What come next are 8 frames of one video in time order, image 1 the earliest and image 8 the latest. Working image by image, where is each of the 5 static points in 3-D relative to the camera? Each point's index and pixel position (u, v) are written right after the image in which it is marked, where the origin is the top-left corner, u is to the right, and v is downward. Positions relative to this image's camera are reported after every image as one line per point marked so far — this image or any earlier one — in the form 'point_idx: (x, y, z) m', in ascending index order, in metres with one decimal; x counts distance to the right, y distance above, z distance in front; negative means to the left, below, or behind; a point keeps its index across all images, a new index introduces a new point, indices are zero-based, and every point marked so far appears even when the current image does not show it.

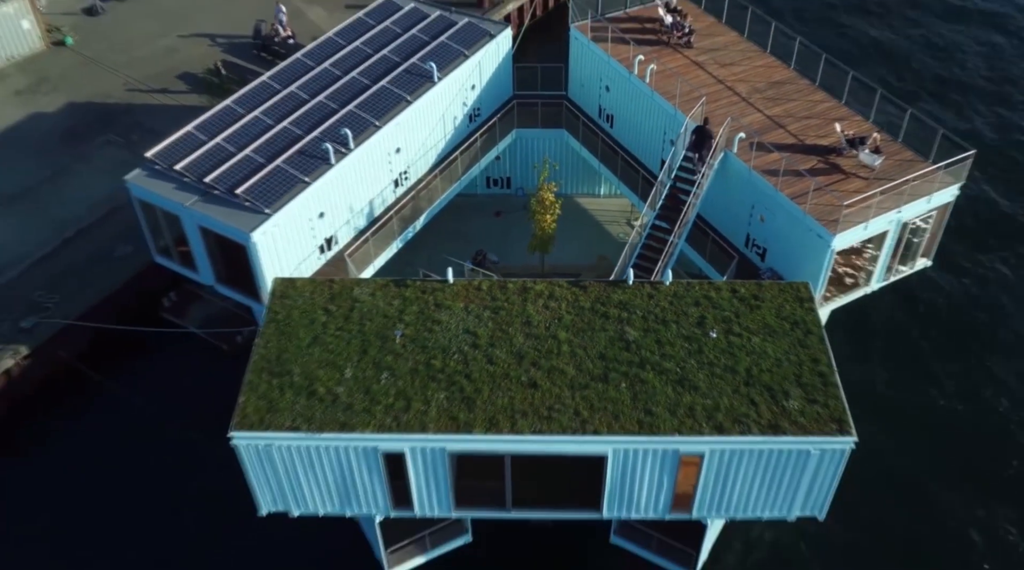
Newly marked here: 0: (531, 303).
0: (+0.3, -0.2, +15.6) m
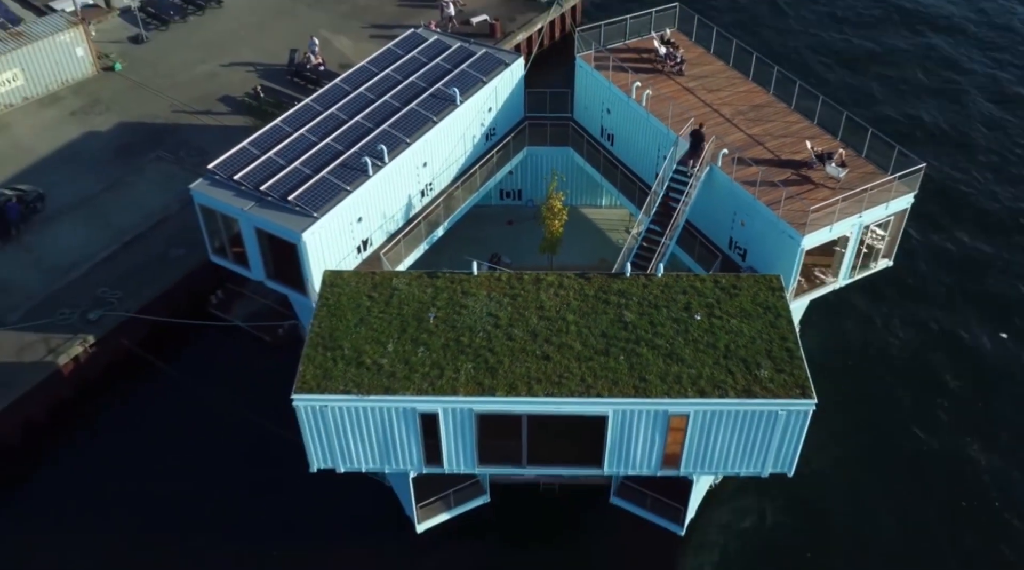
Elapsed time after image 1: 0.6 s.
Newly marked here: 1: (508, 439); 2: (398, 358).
0: (+0.6, 0.0, +18.3) m
1: (-0.1, -2.9, +16.9) m
2: (-2.2, -1.3, +17.0) m
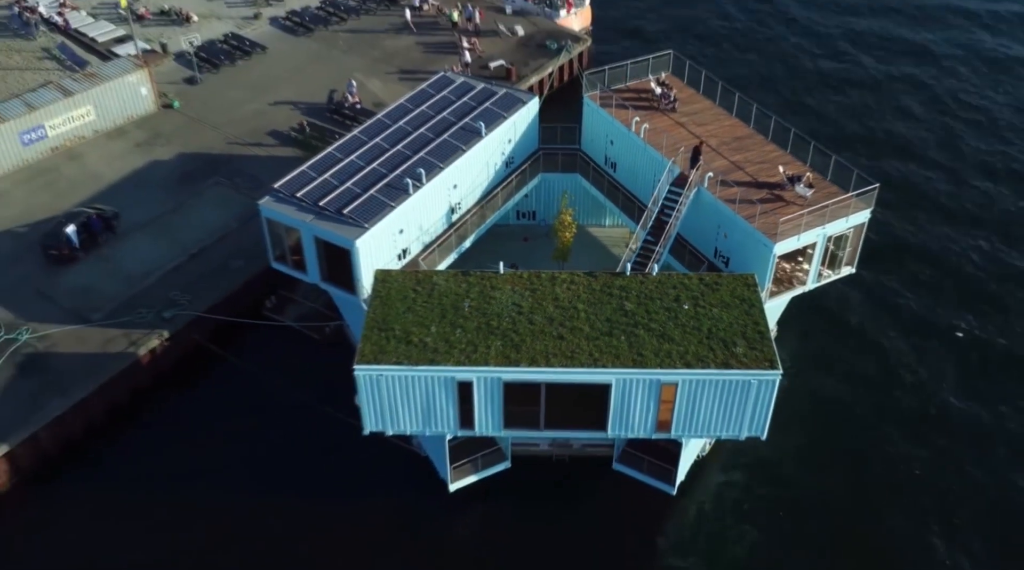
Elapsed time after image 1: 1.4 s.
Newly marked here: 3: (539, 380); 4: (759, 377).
0: (+1.1, 0.0, +22.1) m
1: (+0.4, -2.7, +20.6) m
2: (-1.7, -1.2, +20.7) m
3: (+0.6, -2.1, +19.9) m
4: (+5.4, -2.0, +19.6) m
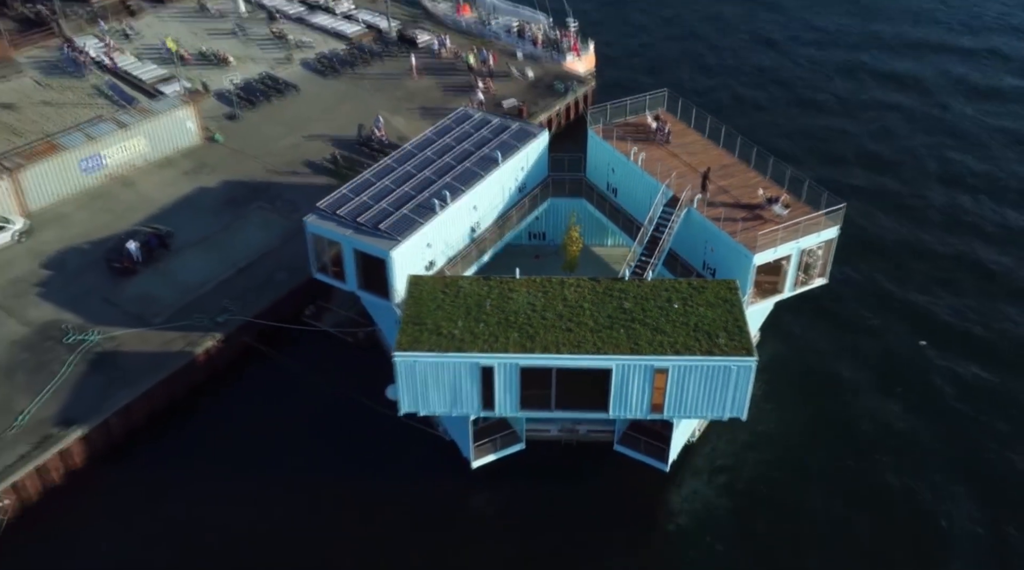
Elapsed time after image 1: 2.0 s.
0: (+1.5, 0.0, +25.7) m
1: (+0.8, -2.7, +24.1) m
2: (-1.3, -1.2, +24.3) m
3: (+1.0, -2.1, +23.4) m
4: (+5.8, -2.0, +23.1) m
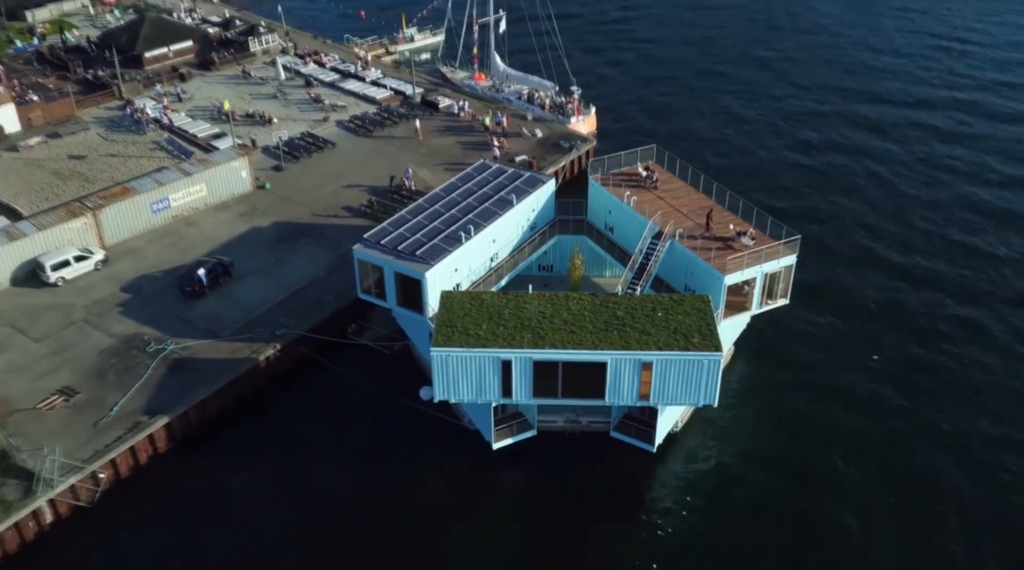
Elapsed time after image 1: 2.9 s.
0: (+2.0, -0.5, +31.4) m
1: (+1.3, -3.1, +29.6) m
2: (-0.8, -1.5, +29.9) m
3: (+1.5, -2.4, +29.0) m
4: (+6.2, -2.3, +28.7) m
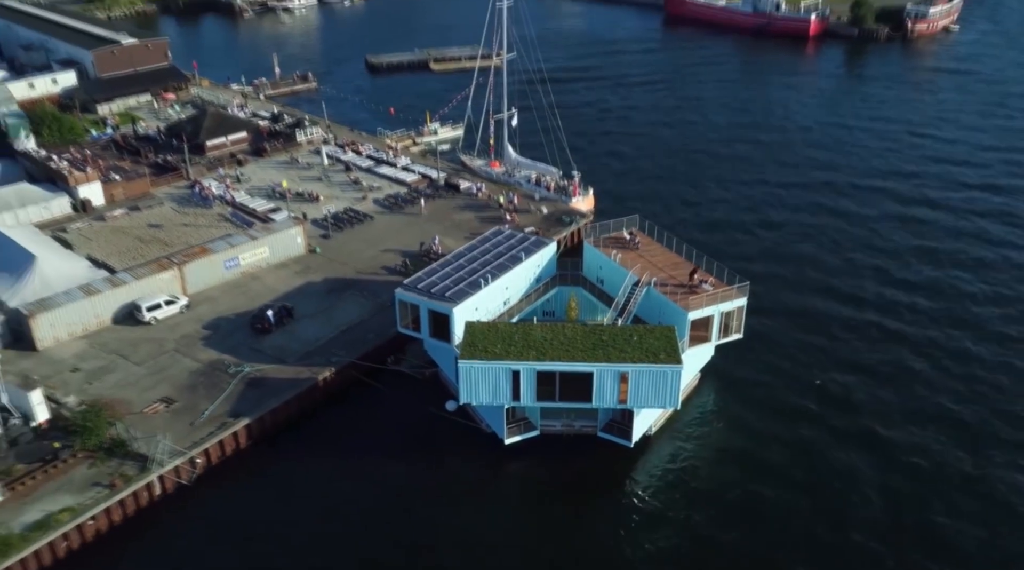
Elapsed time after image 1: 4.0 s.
0: (+2.4, -2.0, +40.4) m
1: (+1.6, -4.3, +38.4) m
2: (-0.4, -2.8, +38.9) m
3: (+1.8, -3.6, +37.9) m
4: (+6.6, -3.5, +37.5) m
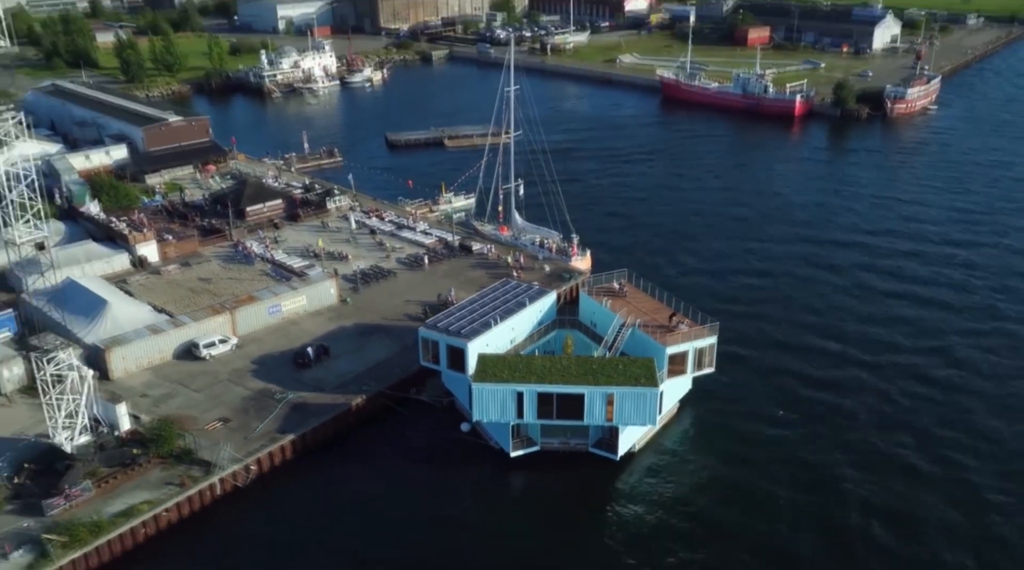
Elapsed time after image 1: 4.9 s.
0: (+2.7, -4.0, +48.2) m
1: (+1.9, -6.1, +46.0) m
2: (-0.2, -4.7, +46.6) m
3: (+2.1, -5.4, +45.6) m
4: (+6.8, -5.3, +45.1) m
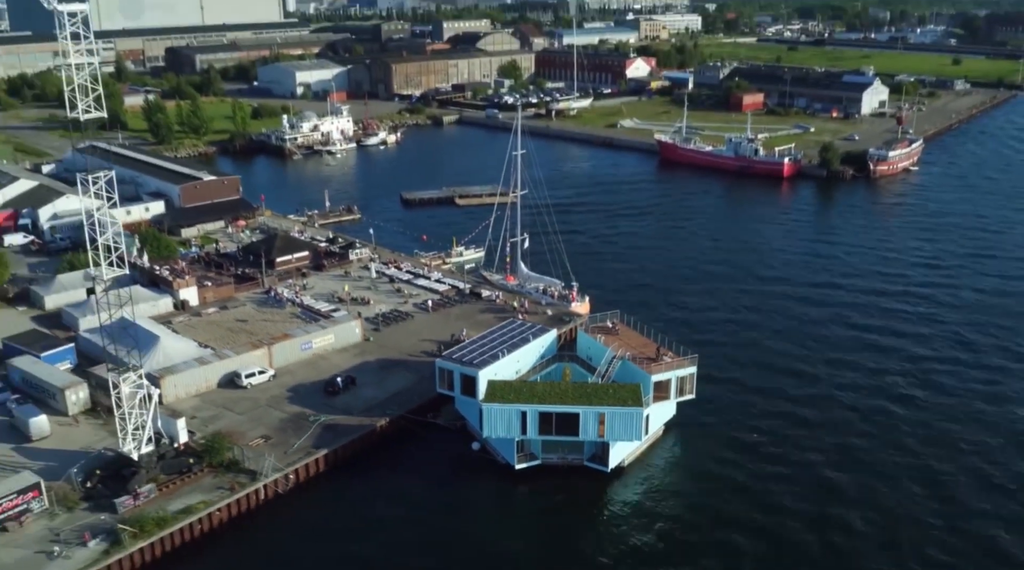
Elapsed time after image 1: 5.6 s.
0: (+3.0, -6.1, +55.6) m
1: (+2.1, -8.1, +53.2) m
2: (+0.1, -6.7, +54.0) m
3: (+2.4, -7.3, +52.8) m
4: (+7.1, -7.3, +52.4) m
